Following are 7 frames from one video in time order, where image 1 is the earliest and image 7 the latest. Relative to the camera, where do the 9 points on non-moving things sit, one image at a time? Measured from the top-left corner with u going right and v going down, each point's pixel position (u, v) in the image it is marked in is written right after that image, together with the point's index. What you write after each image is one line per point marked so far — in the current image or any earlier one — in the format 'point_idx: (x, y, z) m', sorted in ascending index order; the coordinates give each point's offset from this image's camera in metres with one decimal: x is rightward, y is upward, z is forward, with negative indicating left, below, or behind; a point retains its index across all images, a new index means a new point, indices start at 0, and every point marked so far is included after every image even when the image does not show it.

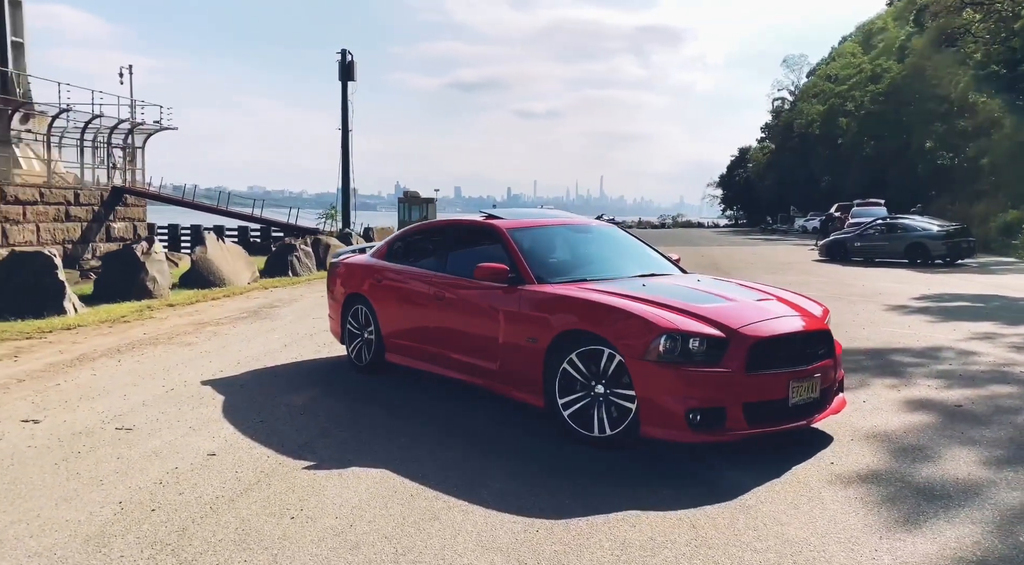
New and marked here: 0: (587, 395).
0: (+0.5, -0.7, +4.9) m
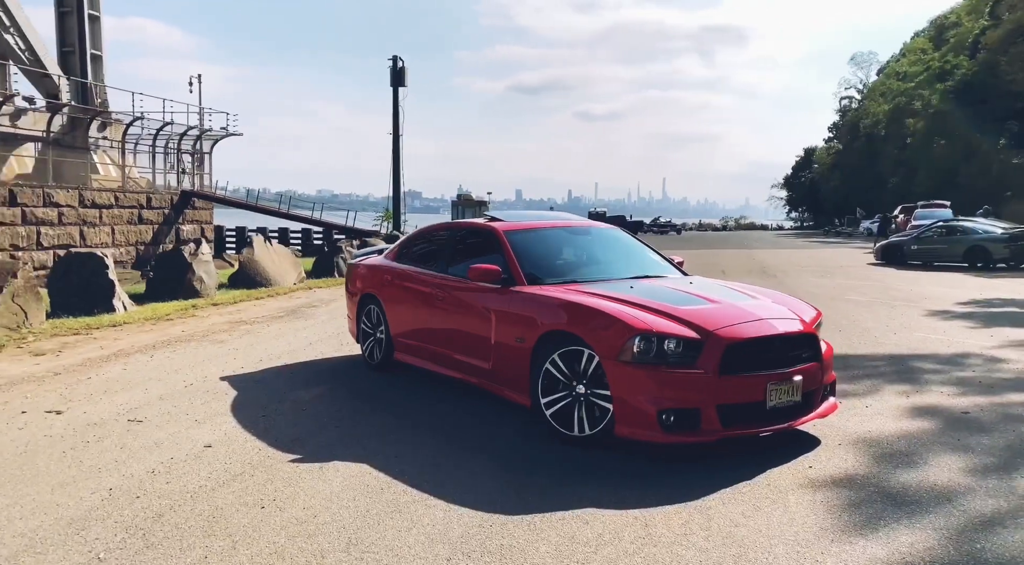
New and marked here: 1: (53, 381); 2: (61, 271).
0: (+0.4, -0.7, +5.0) m
1: (-4.3, -0.9, +7.2) m
2: (-7.0, +0.2, +11.9) m
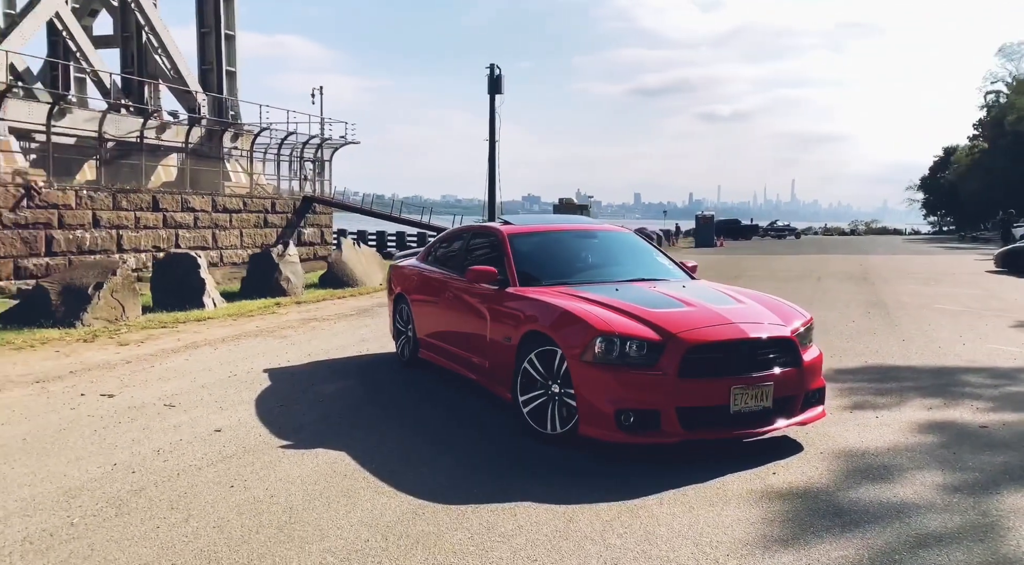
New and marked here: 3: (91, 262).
0: (+0.2, -0.7, +5.1) m
1: (-4.0, -0.9, +8.0) m
2: (-6.0, +0.2, +13.1) m
3: (-6.4, +0.3, +11.6) m
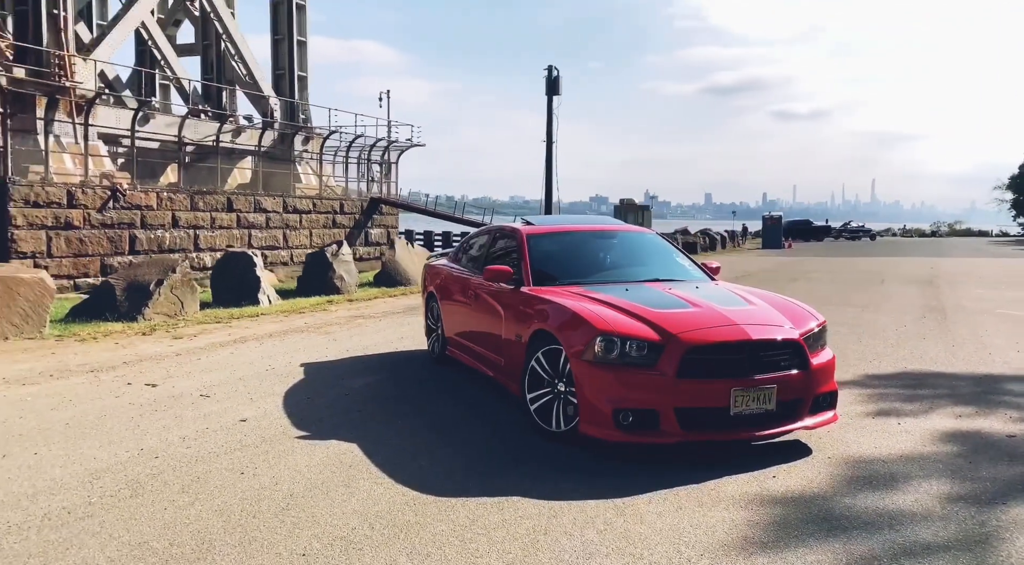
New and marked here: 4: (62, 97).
0: (+0.3, -0.7, +5.2) m
1: (-3.7, -0.9, +8.4) m
2: (-5.2, +0.3, +13.7) m
3: (-5.7, +0.4, +12.3) m
4: (-10.9, +4.6, +18.9) m
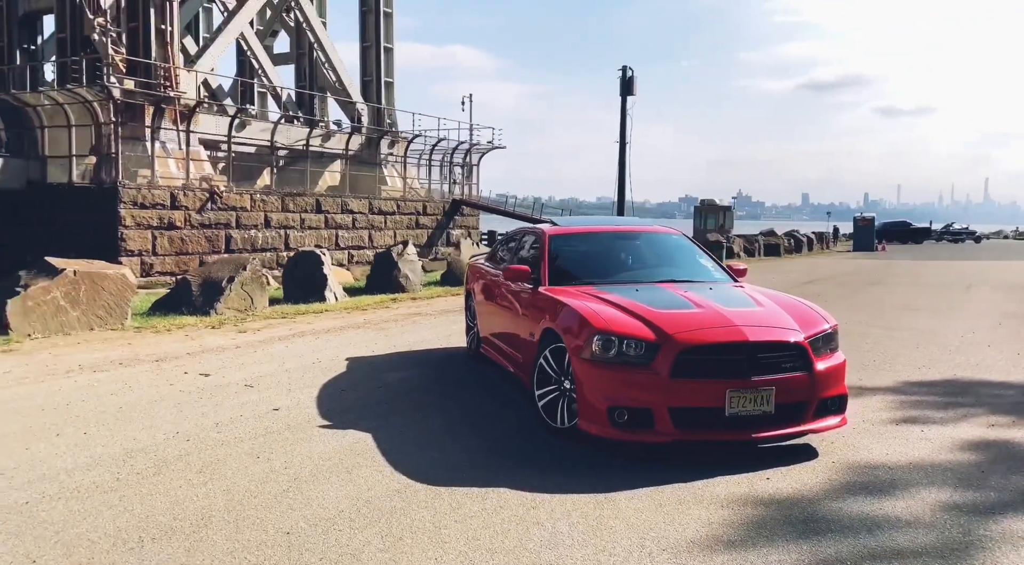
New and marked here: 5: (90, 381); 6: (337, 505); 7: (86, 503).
0: (+0.3, -0.7, +5.3) m
1: (-3.3, -0.8, +9.0) m
2: (-4.1, +0.3, +14.3) m
3: (-4.8, +0.4, +13.0) m
4: (-9.1, +4.6, +20.2) m
5: (-4.1, -1.0, +7.4) m
6: (-0.9, -1.2, +4.1) m
7: (-2.3, -1.2, +4.1) m
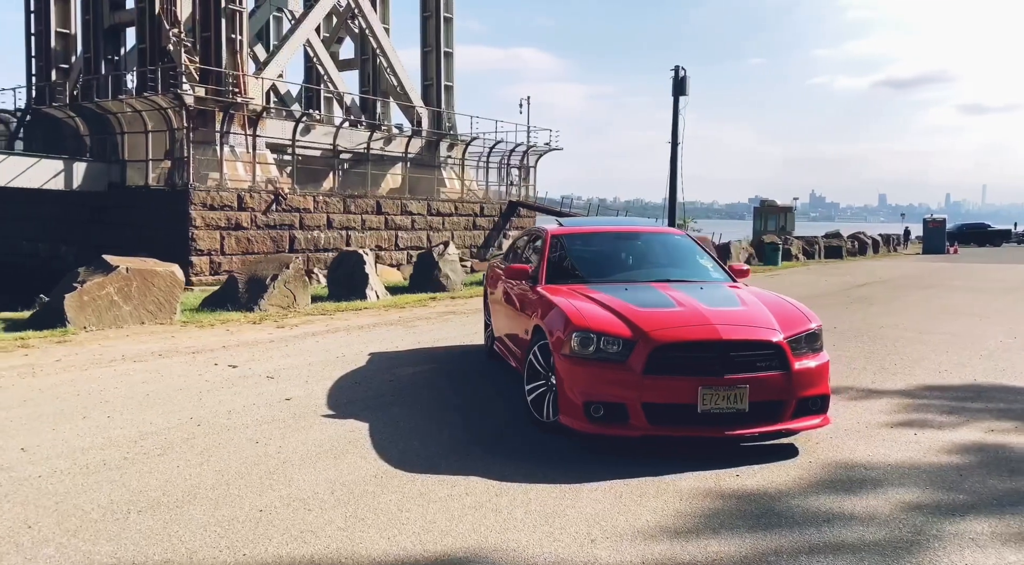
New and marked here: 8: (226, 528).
0: (+0.2, -0.7, +5.4) m
1: (-3.0, -0.8, +9.4) m
2: (-3.4, +0.3, +14.8) m
3: (-4.2, +0.5, +13.5) m
4: (-7.9, +4.7, +21.1) m
5: (-3.9, -0.9, +7.9) m
6: (-1.1, -1.1, +4.3) m
7: (-2.5, -1.1, +4.5) m
8: (-1.4, -1.2, +3.7) m
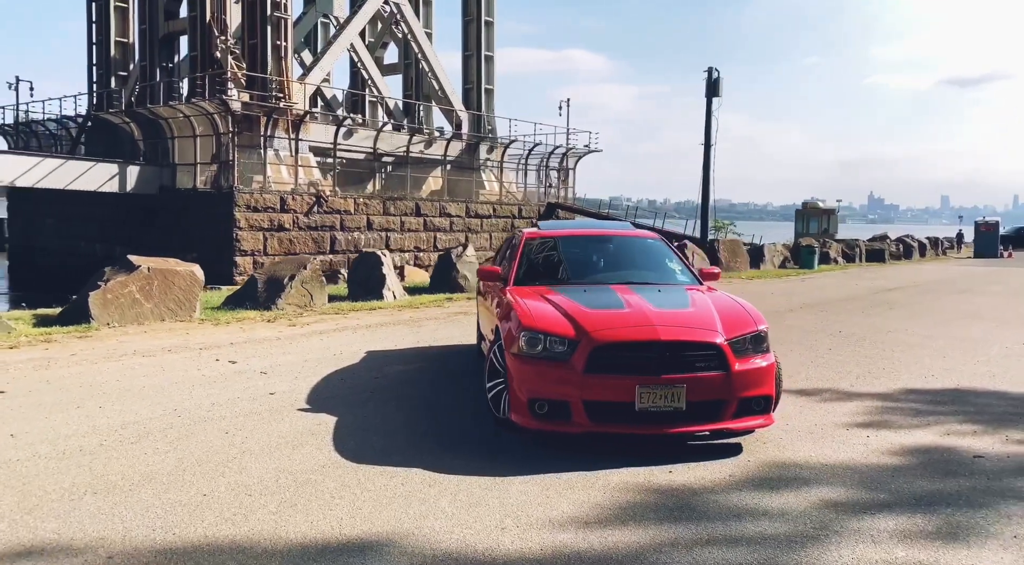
0: (-0.1, -0.7, +5.6) m
1: (-3.1, -0.8, +9.7) m
2: (-3.1, +0.3, +15.2) m
3: (-4.0, +0.5, +14.0) m
4: (-7.2, +4.7, +21.7) m
5: (-4.1, -0.9, +8.4) m
6: (-1.5, -1.1, +4.6) m
7: (-2.8, -1.1, +4.8) m
8: (-1.8, -1.2, +4.0) m
